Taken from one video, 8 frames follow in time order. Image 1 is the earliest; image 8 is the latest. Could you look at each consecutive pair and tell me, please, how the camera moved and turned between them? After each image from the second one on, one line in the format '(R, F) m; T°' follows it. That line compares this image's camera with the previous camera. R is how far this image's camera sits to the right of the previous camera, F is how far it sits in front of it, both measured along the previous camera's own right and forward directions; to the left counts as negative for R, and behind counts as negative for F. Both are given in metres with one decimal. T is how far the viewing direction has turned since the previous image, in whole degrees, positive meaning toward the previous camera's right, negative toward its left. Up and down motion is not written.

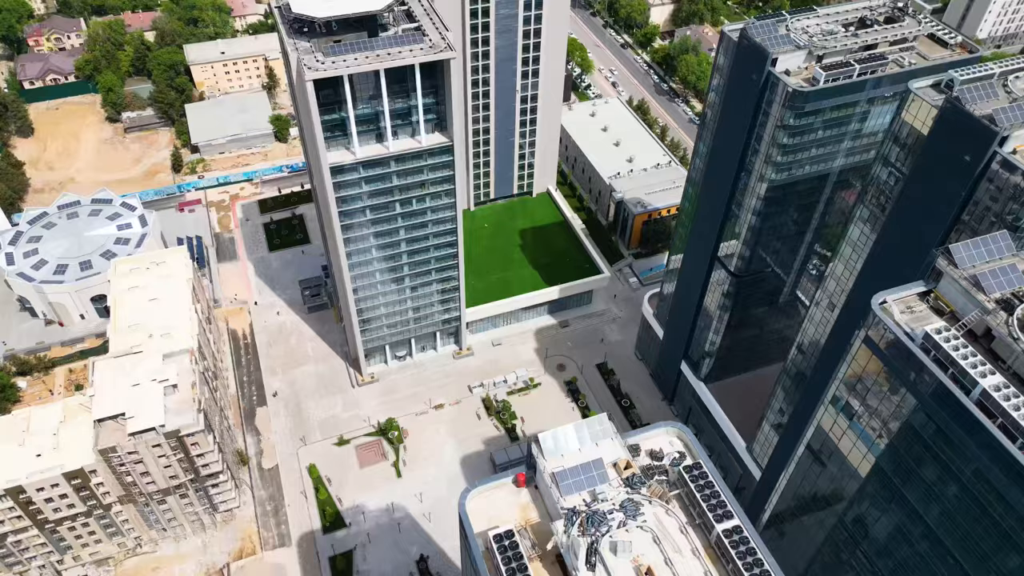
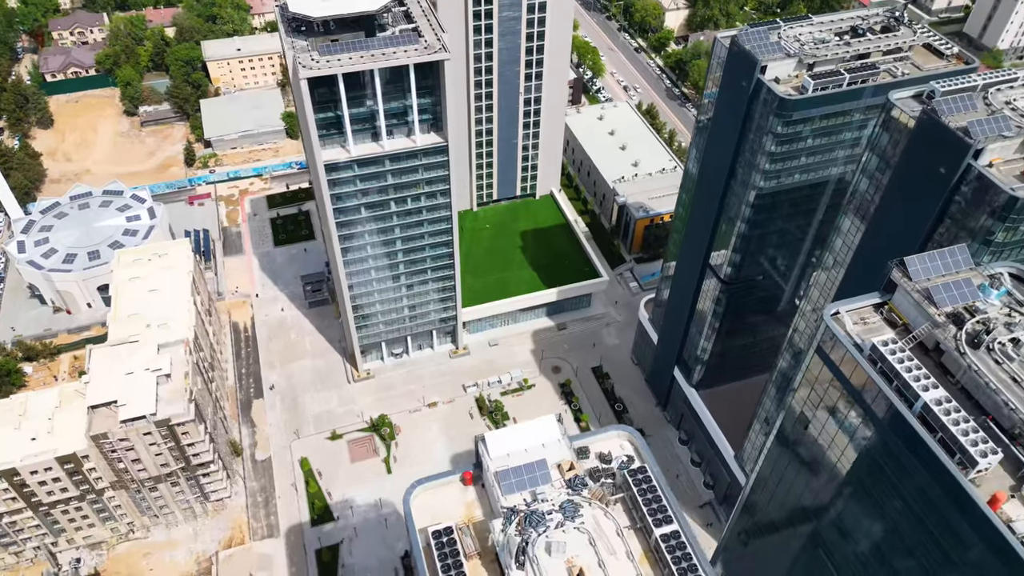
(+4.1, -0.5) m; -2°
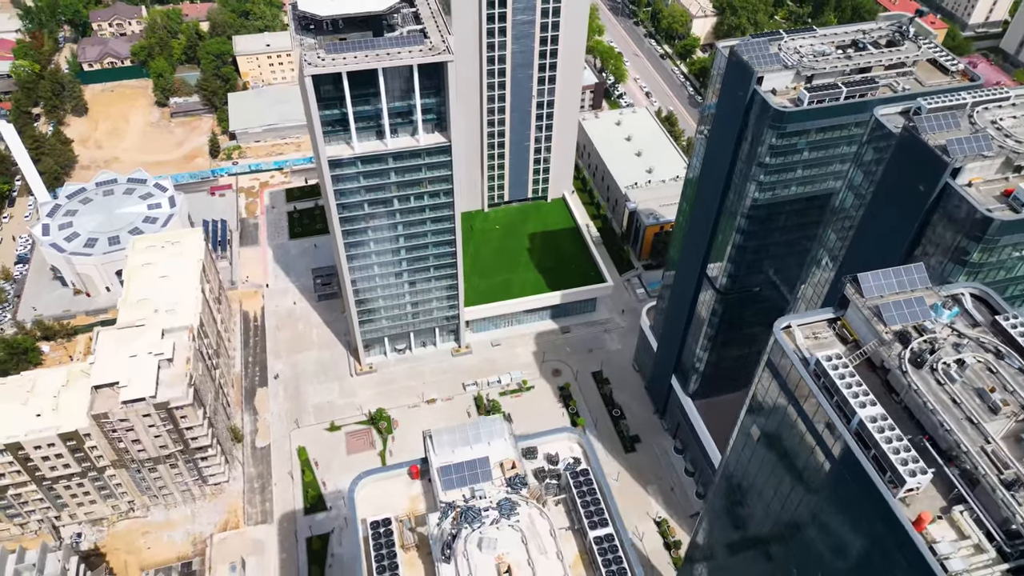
(+4.7, -0.7) m; -3°
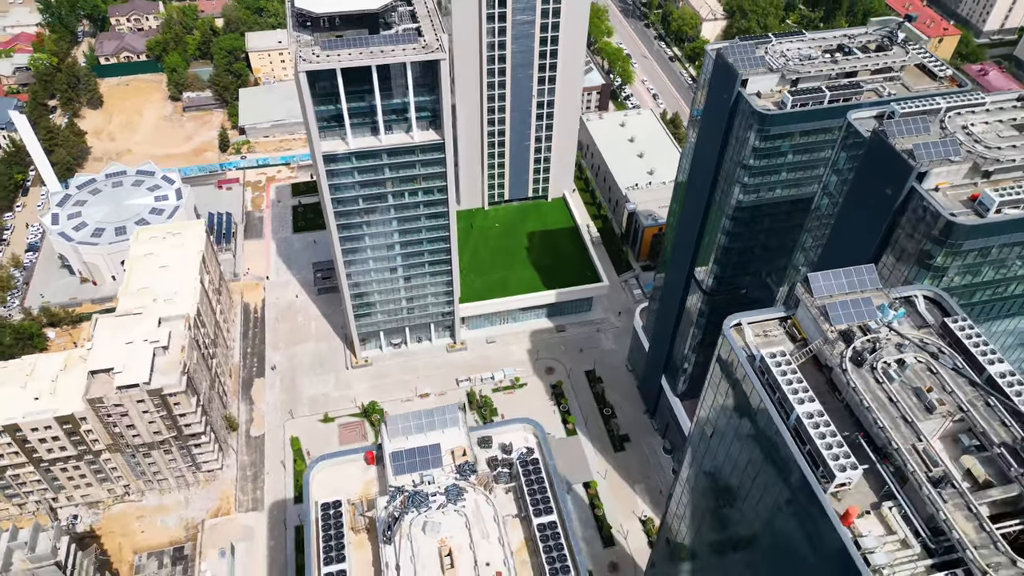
(+3.7, -1.0) m; -1°
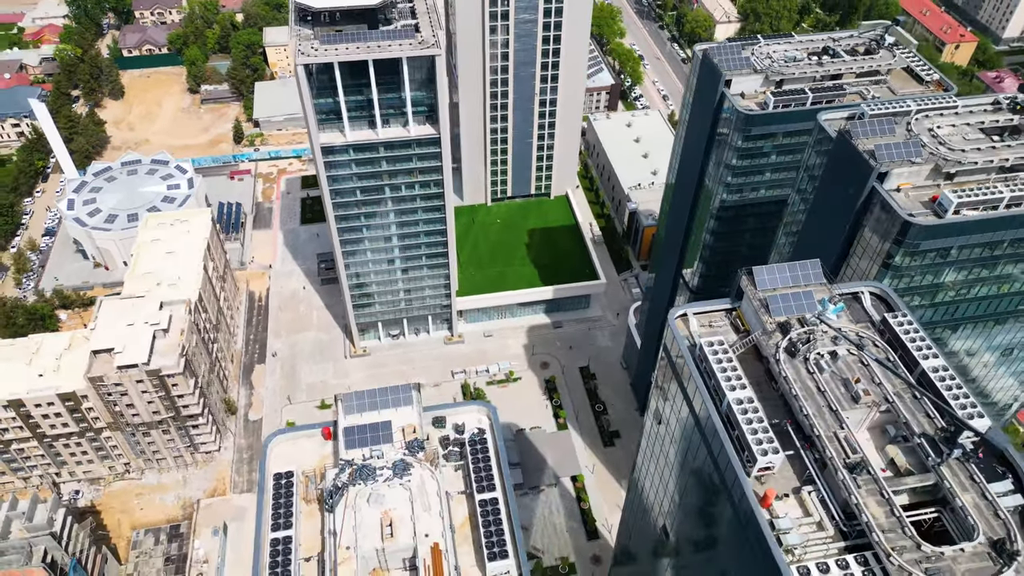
(+4.3, -1.6) m; -2°
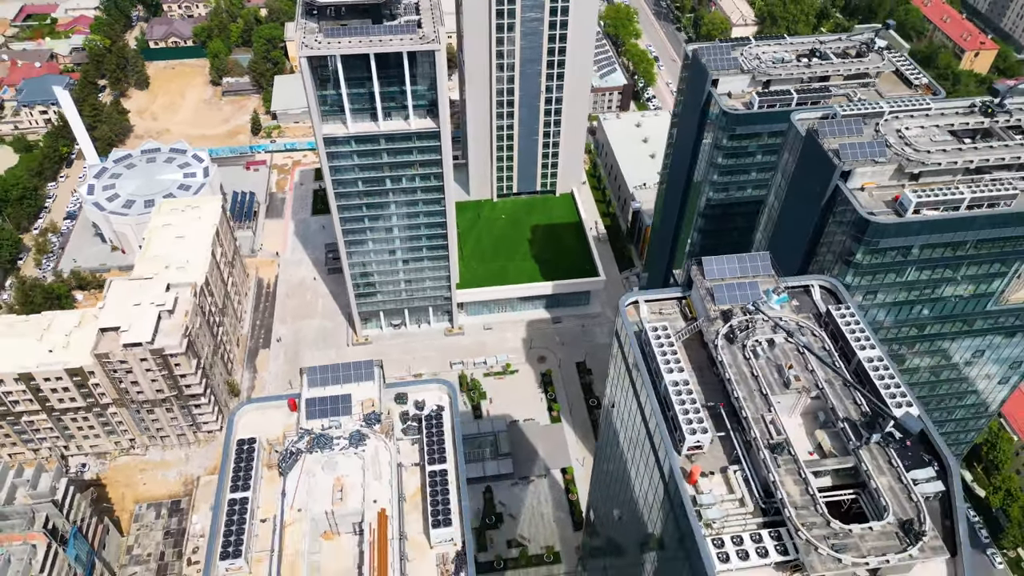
(+4.3, -1.9) m; -2°
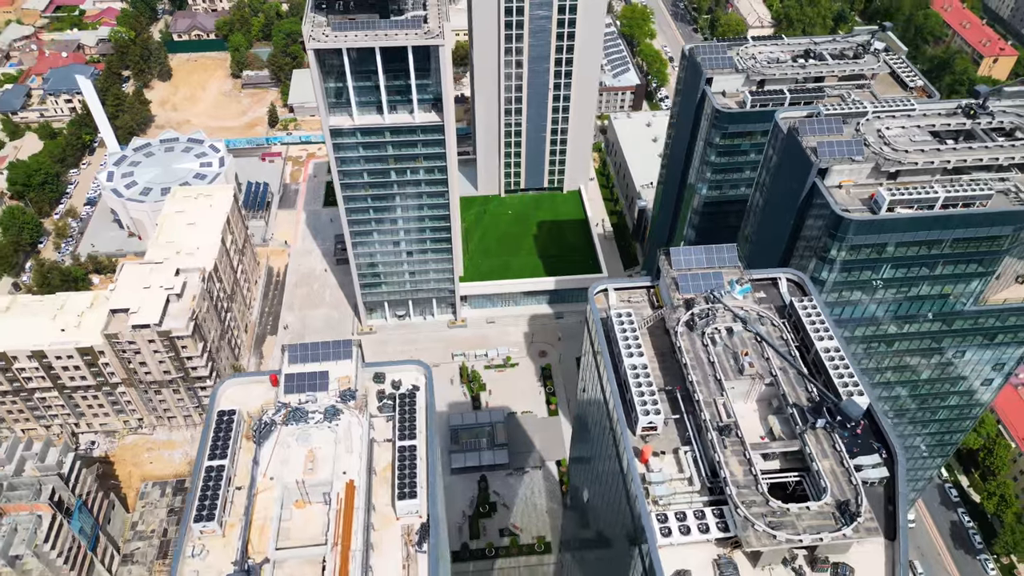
(+3.2, -1.6) m; -2°
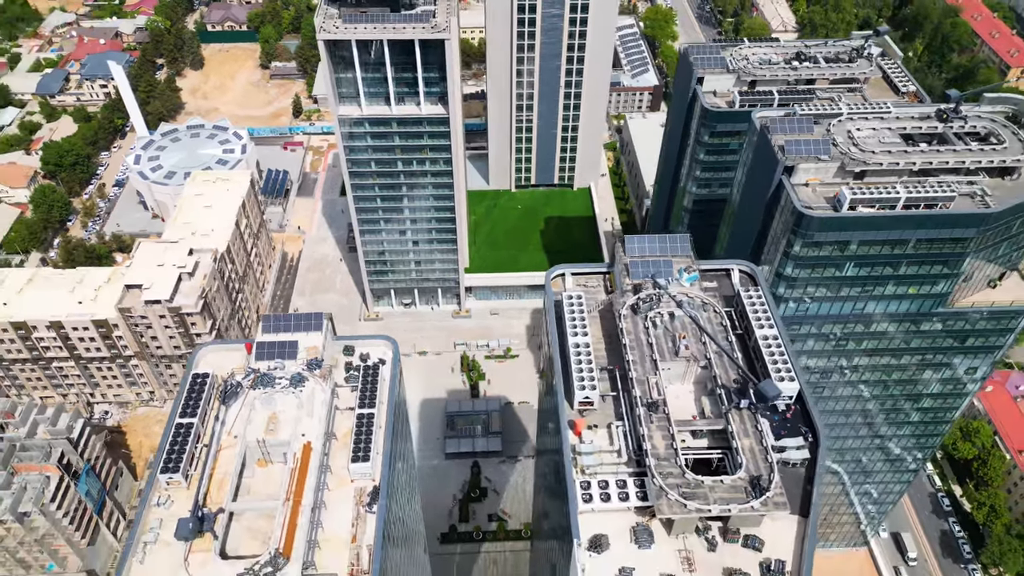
(+4.9, -2.2) m; -2°
